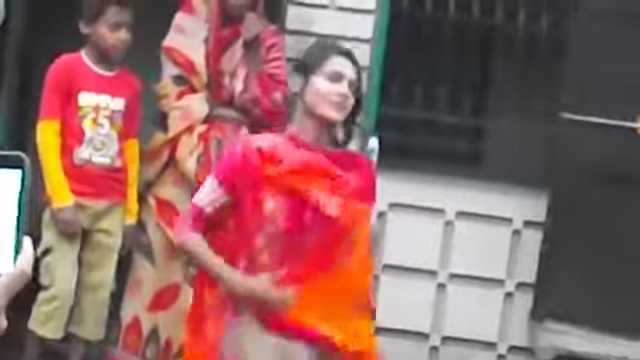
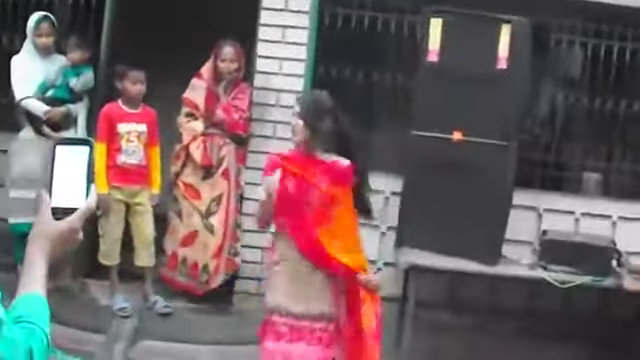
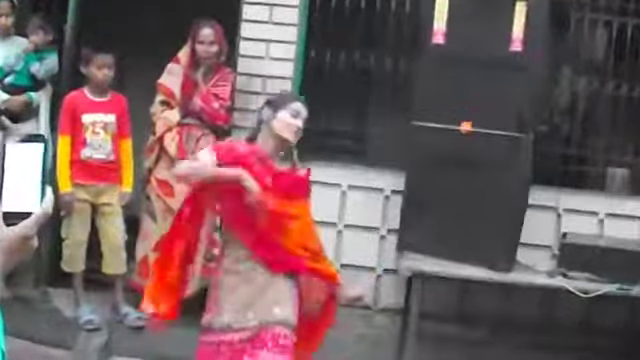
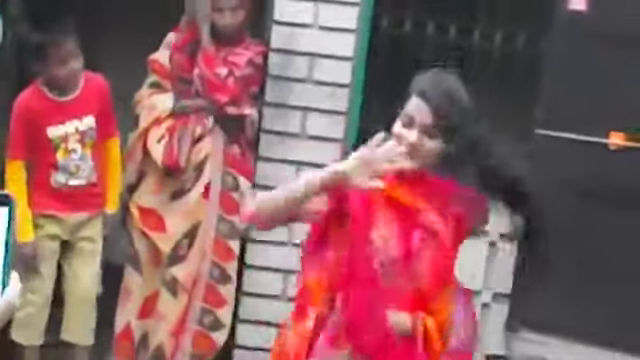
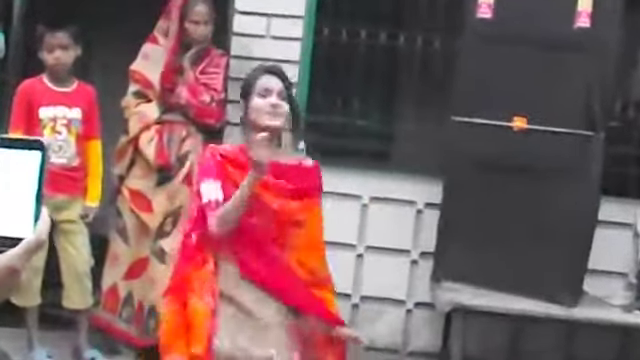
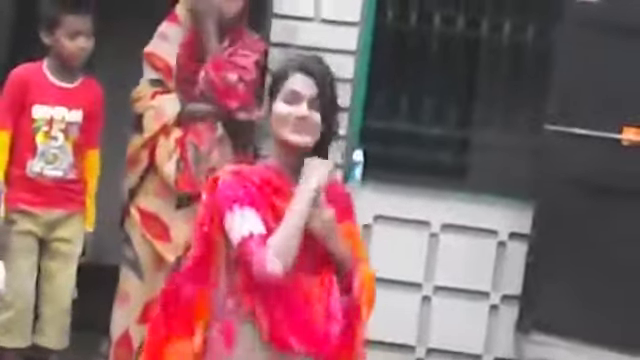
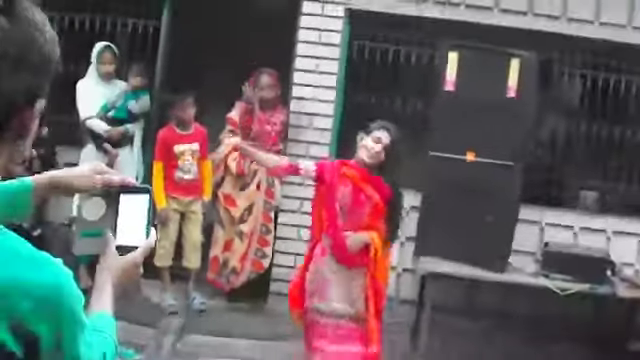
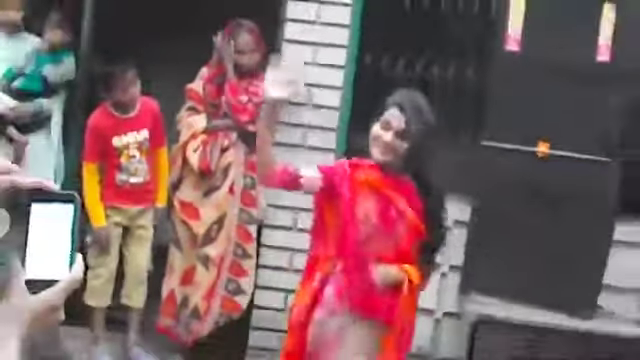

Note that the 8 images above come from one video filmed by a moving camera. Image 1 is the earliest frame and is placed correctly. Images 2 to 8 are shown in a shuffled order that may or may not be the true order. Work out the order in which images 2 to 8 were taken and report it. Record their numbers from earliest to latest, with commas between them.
6, 4, 8, 7, 2, 3, 5
